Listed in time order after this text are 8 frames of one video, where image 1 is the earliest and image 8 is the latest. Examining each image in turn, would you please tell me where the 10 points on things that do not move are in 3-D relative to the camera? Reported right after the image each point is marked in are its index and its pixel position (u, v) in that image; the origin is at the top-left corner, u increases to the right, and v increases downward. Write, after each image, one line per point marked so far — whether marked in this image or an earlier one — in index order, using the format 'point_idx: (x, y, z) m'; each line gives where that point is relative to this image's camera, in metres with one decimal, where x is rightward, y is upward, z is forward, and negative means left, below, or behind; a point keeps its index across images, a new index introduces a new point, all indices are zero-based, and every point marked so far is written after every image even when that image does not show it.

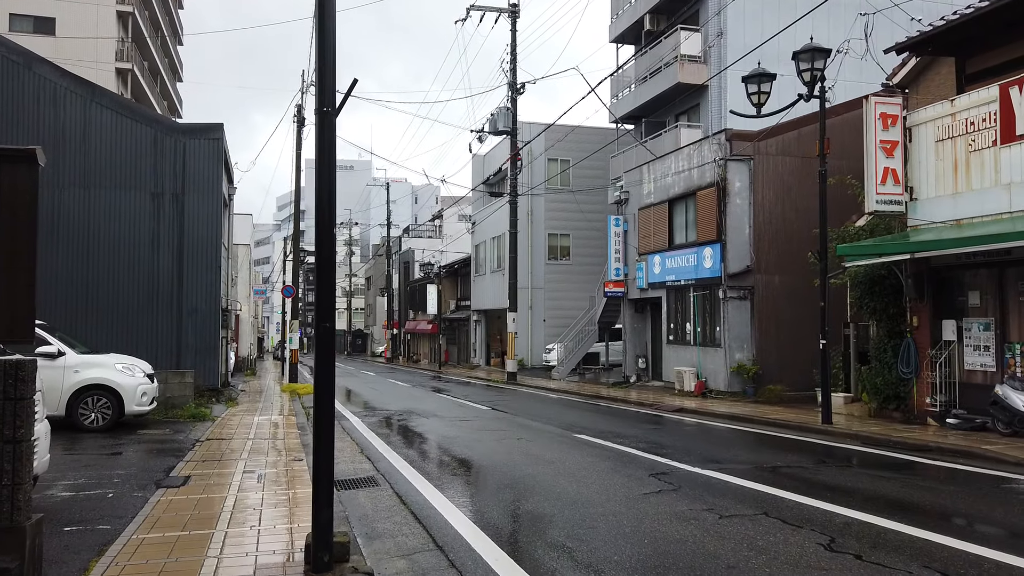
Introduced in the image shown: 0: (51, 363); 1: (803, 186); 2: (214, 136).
0: (-6.1, -1.0, +9.8) m
1: (+6.5, +2.3, +16.6) m
2: (-6.5, +3.3, +16.1) m
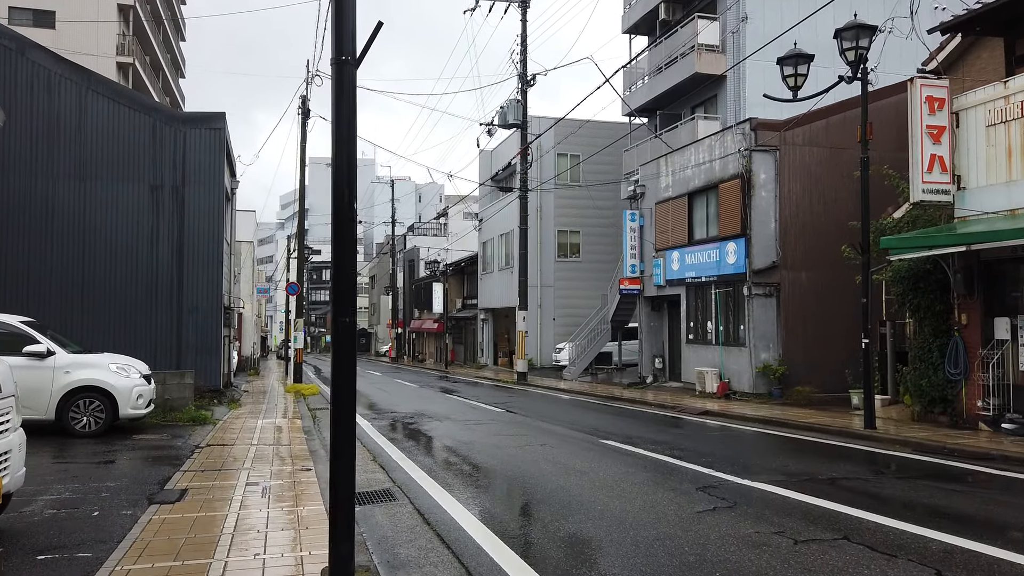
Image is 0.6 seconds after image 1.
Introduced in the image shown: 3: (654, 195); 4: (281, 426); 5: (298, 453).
0: (-5.8, -0.9, +9.1) m
1: (+6.8, +2.4, +15.9) m
2: (-6.1, +3.4, +15.4) m
3: (+3.8, +2.5, +19.7) m
4: (-3.7, -2.2, +11.7) m
5: (-2.5, -1.9, +8.7) m
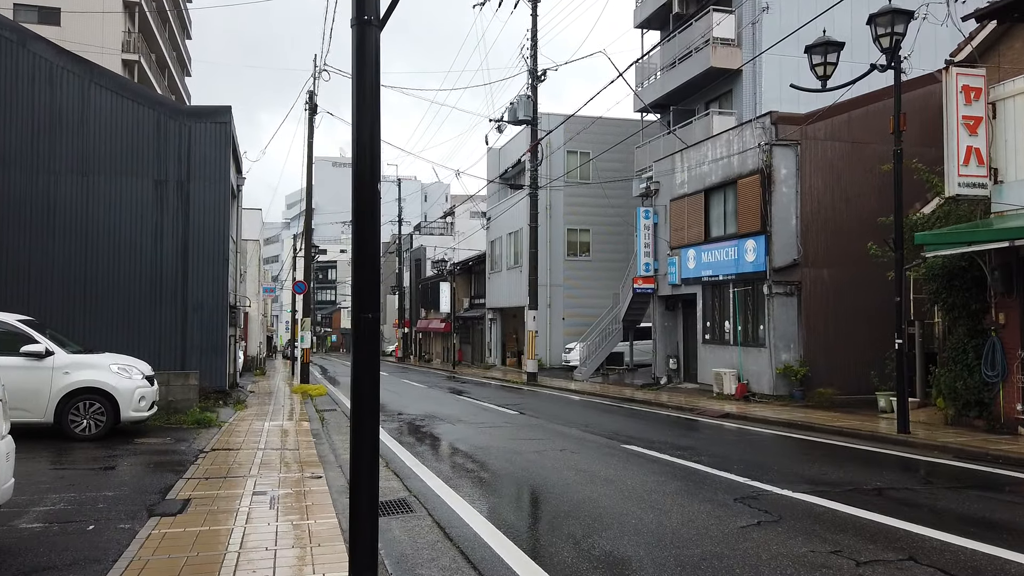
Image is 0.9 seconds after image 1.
0: (-5.6, -0.9, +8.7) m
1: (+7.1, +2.4, +15.4) m
2: (-5.9, +3.4, +15.0) m
3: (+4.1, +2.5, +19.3) m
4: (-3.4, -2.1, +11.3) m
5: (-2.3, -1.9, +8.3) m
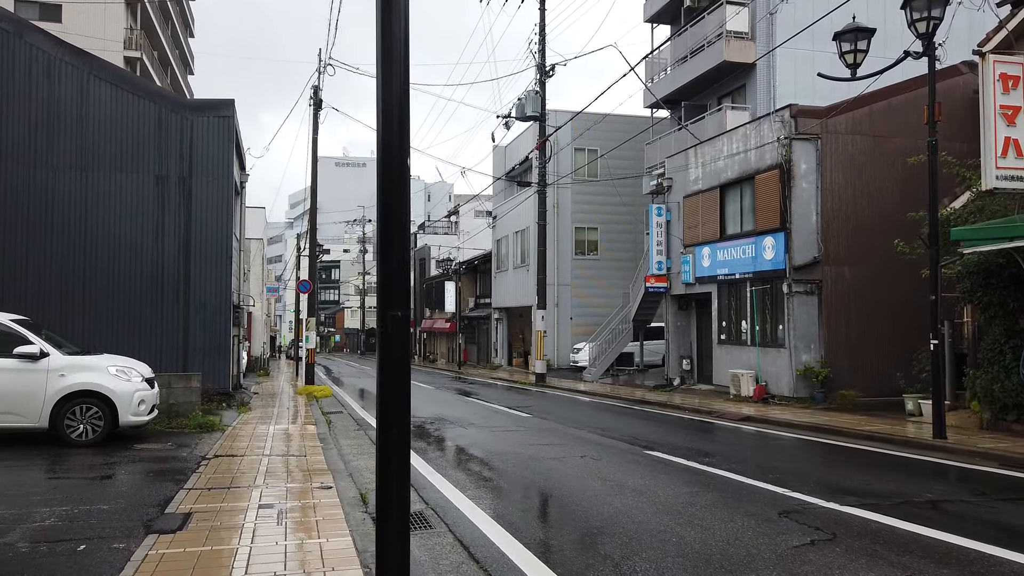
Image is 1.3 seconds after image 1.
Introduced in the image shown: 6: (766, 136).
0: (-5.4, -0.9, +8.3) m
1: (+7.3, +2.4, +14.9) m
2: (-5.7, +3.4, +14.6) m
3: (+4.3, +2.6, +18.8) m
4: (-3.2, -2.1, +10.8) m
5: (-2.1, -1.9, +7.8) m
6: (+5.3, +3.2, +15.5) m
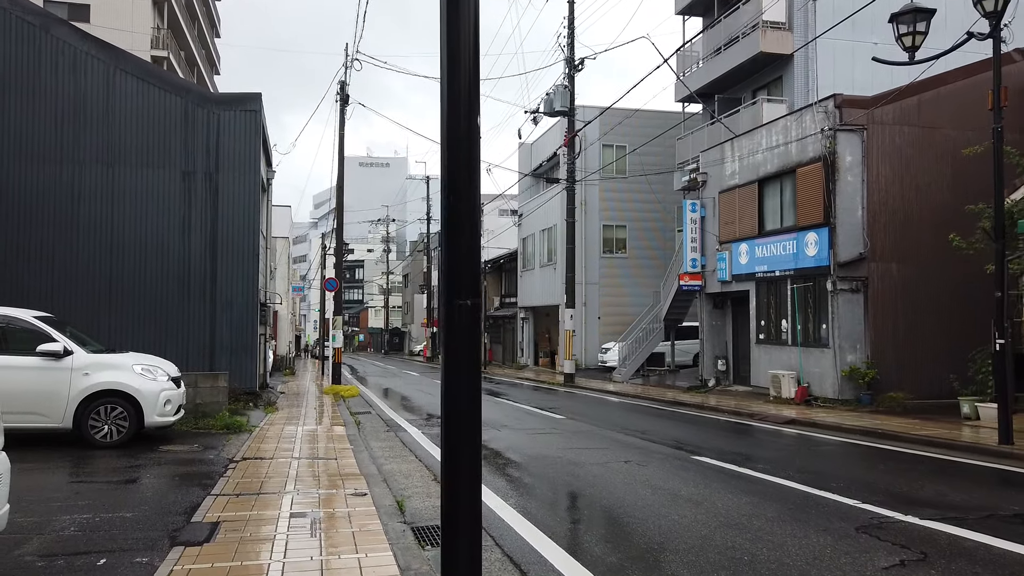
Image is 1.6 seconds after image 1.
0: (-4.9, -0.8, +8.0) m
1: (+7.9, +2.5, +14.3) m
2: (-5.0, +3.5, +14.3) m
3: (+5.1, +2.6, +18.2) m
4: (-2.7, -2.1, +10.5) m
5: (-1.6, -1.8, +7.5) m
6: (+5.9, +3.2, +14.9) m
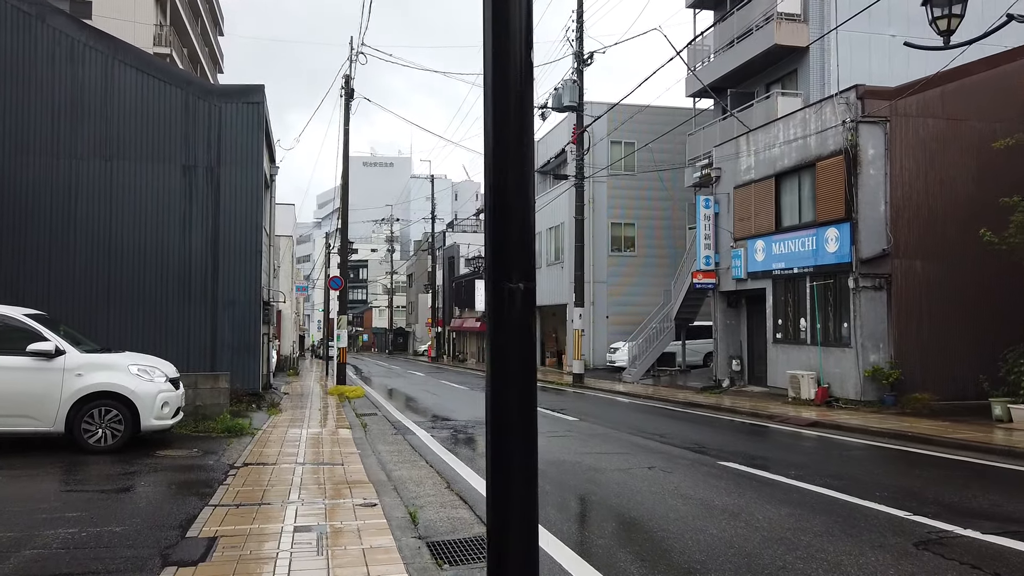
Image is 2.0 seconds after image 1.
0: (-4.8, -0.8, +7.6) m
1: (+8.1, +2.5, +13.8) m
2: (-4.8, +3.5, +13.9) m
3: (+5.3, +2.6, +17.8) m
4: (-2.5, -2.0, +10.1) m
5: (-1.5, -1.8, +7.0) m
6: (+6.1, +3.3, +14.4) m
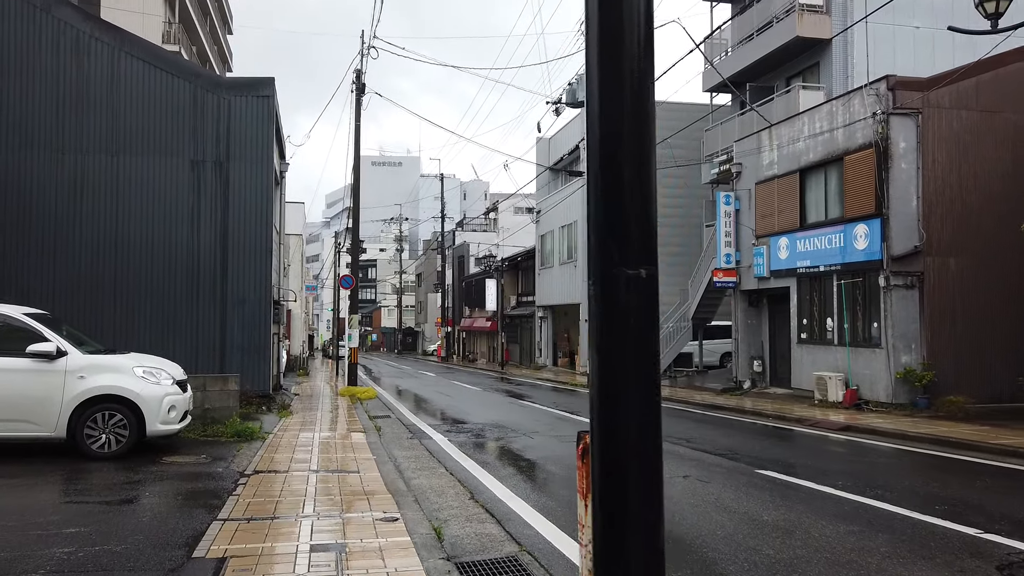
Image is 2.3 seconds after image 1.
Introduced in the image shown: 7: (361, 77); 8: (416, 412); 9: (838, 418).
0: (-4.5, -0.8, +7.2) m
1: (+8.4, +2.6, +13.3) m
2: (-4.5, +3.5, +13.5) m
3: (+5.6, +2.7, +17.3) m
4: (-2.2, -2.0, +9.7) m
5: (-1.2, -1.8, +6.6) m
6: (+6.5, +3.3, +13.9) m
7: (-4.1, +5.6, +19.8) m
8: (-1.9, -2.4, +14.6) m
9: (+5.8, -2.3, +13.1) m
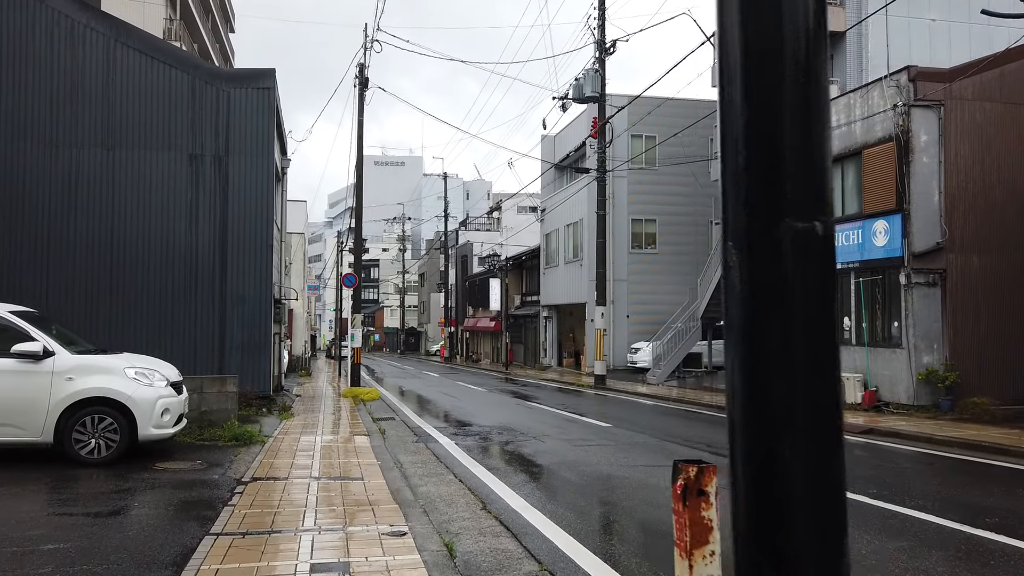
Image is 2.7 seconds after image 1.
0: (-4.4, -0.7, +6.8) m
1: (+8.6, +2.6, +12.9) m
2: (-4.4, +3.6, +13.1) m
3: (+5.8, +2.7, +16.8) m
4: (-2.1, -2.0, +9.3) m
5: (-1.1, -1.7, +6.2) m
6: (+6.6, +3.3, +13.5) m
7: (-3.9, +5.7, +19.4) m
8: (-1.7, -2.4, +14.2) m
9: (+5.9, -2.3, +12.6) m
